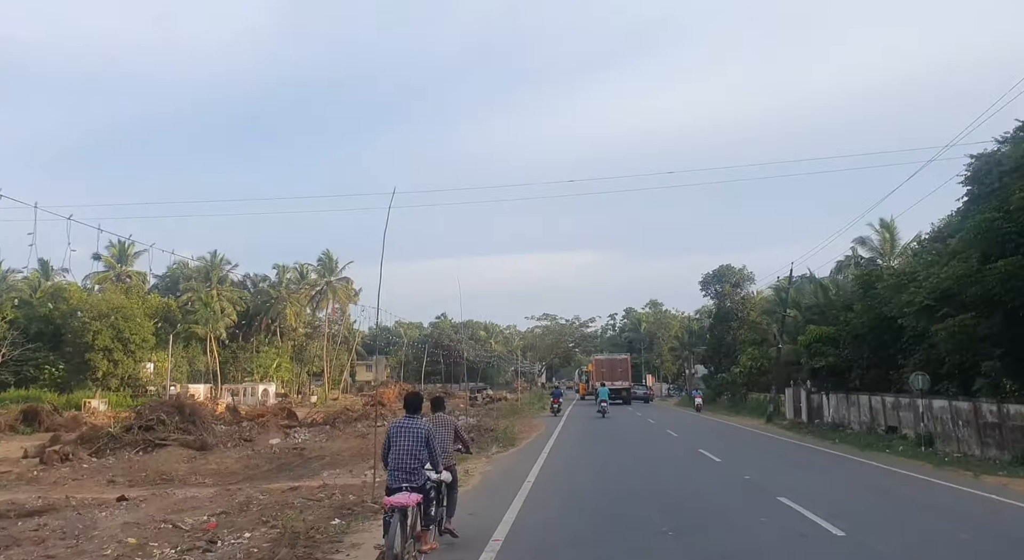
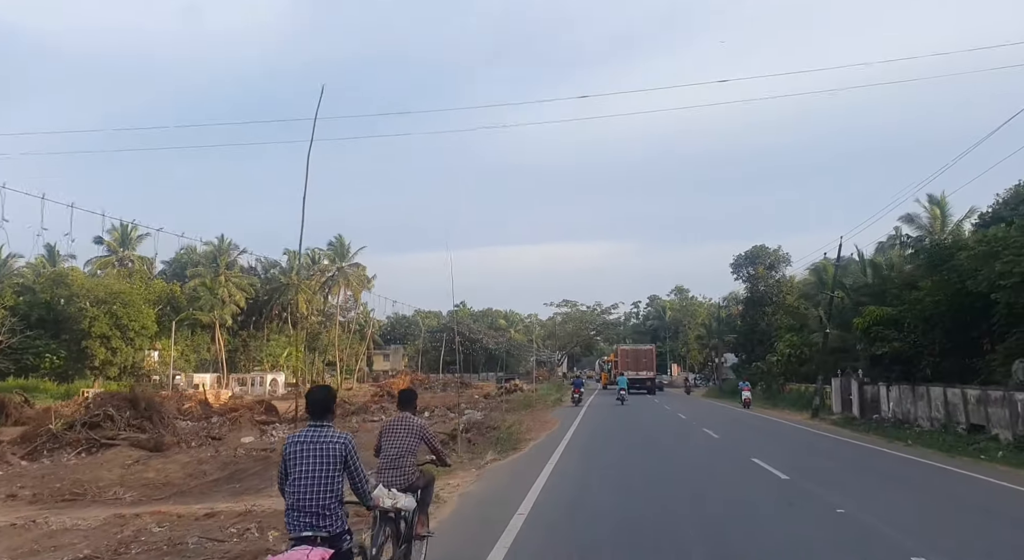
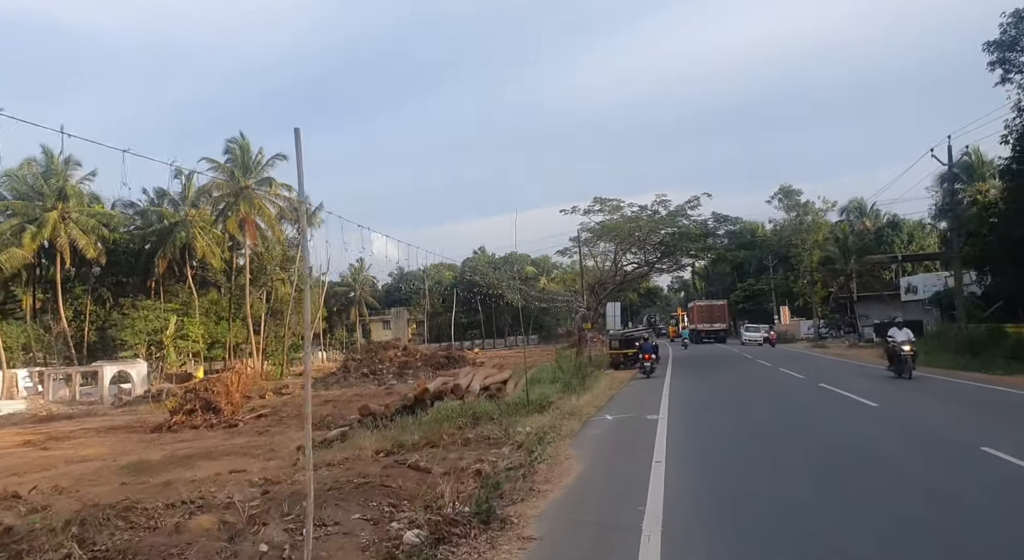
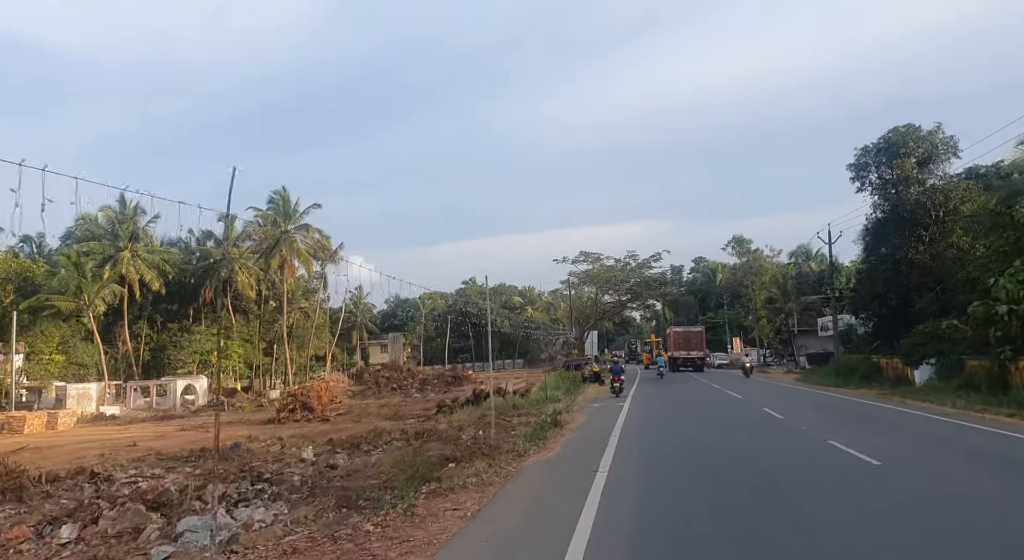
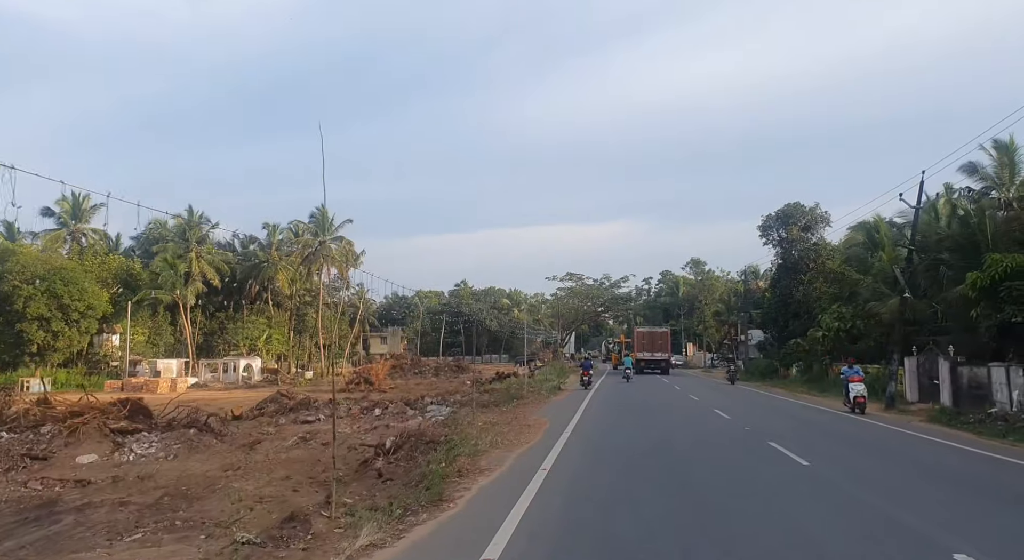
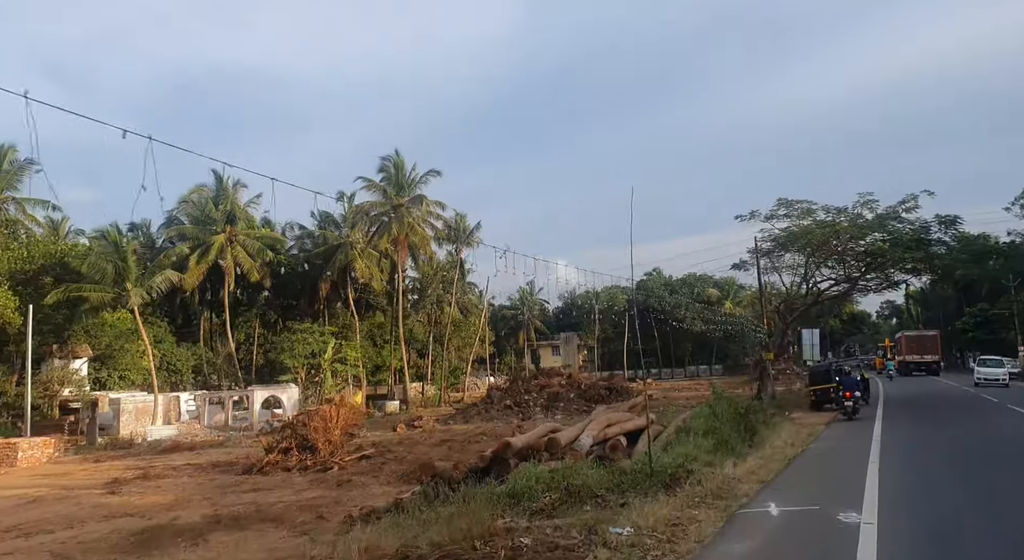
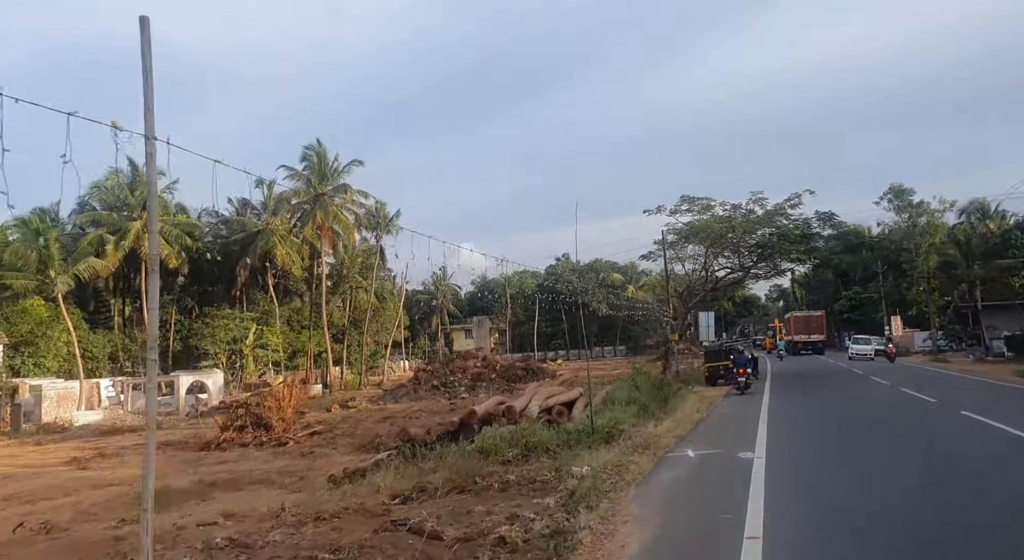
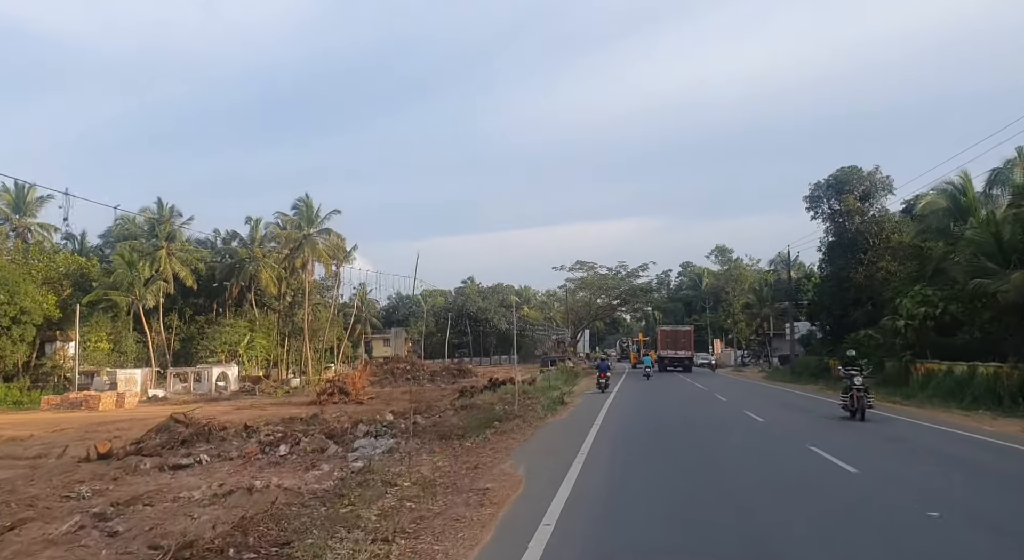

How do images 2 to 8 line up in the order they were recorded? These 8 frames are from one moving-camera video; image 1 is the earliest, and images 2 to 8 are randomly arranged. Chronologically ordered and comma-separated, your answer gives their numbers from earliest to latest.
2, 5, 8, 4, 3, 7, 6
